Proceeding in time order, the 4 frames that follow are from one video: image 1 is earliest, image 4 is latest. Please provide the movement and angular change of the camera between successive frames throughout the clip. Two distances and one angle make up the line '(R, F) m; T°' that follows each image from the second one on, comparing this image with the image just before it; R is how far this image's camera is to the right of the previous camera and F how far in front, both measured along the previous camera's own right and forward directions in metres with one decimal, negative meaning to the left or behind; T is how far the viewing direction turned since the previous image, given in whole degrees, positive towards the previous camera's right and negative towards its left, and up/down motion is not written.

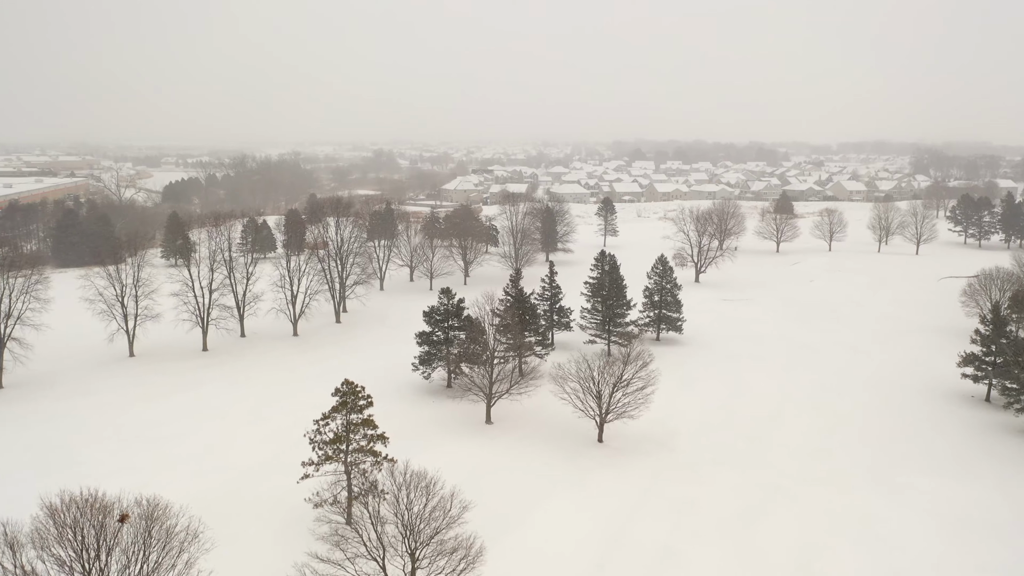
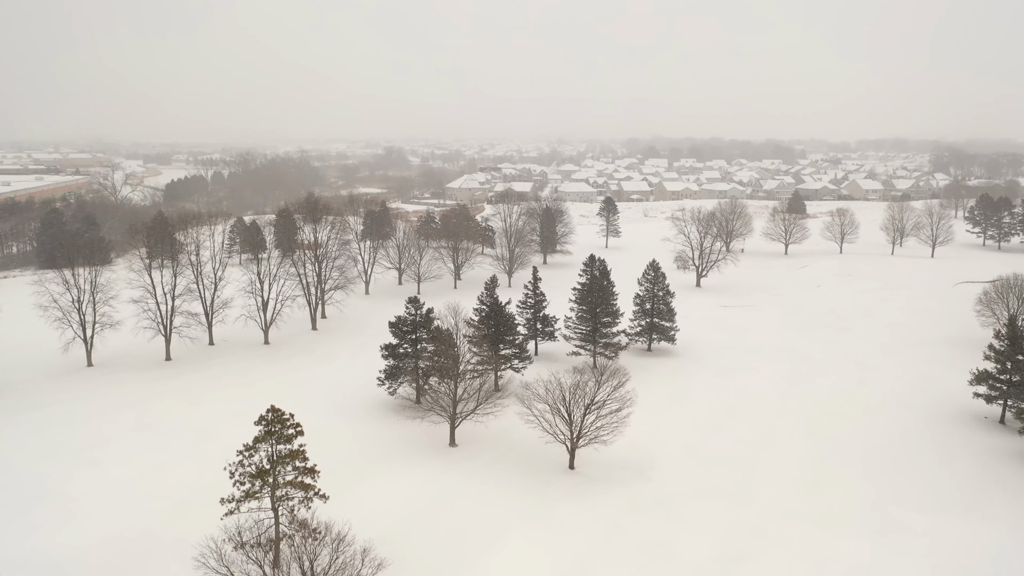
(+1.3, +1.9) m; -1°
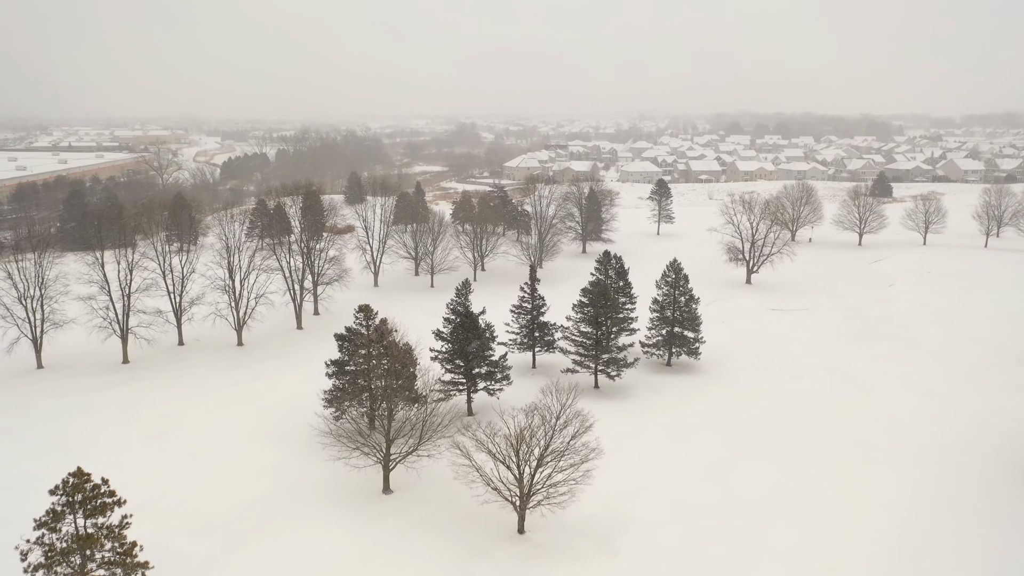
(+2.9, +4.4) m; -6°
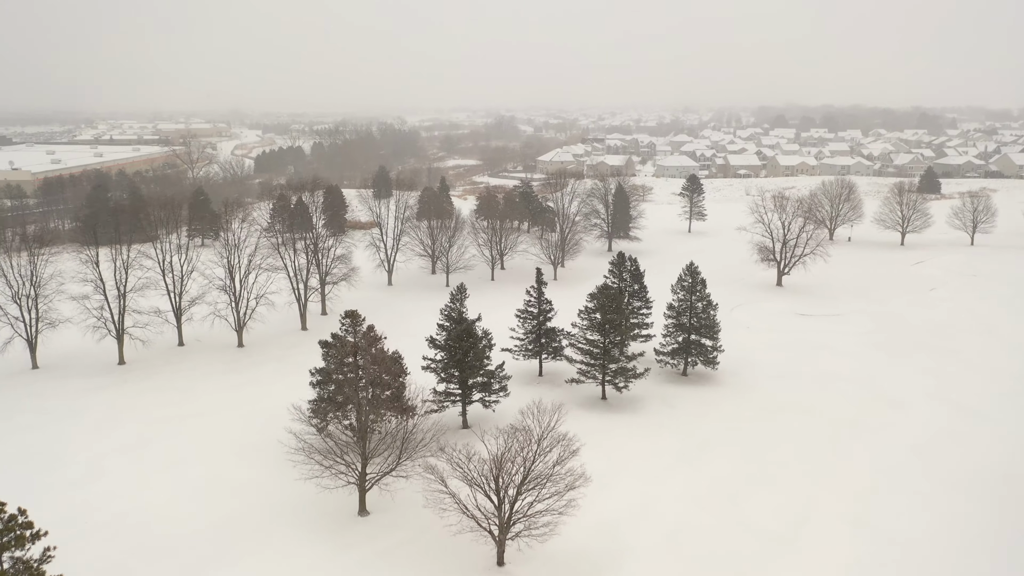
(+1.1, +1.4) m; -3°
